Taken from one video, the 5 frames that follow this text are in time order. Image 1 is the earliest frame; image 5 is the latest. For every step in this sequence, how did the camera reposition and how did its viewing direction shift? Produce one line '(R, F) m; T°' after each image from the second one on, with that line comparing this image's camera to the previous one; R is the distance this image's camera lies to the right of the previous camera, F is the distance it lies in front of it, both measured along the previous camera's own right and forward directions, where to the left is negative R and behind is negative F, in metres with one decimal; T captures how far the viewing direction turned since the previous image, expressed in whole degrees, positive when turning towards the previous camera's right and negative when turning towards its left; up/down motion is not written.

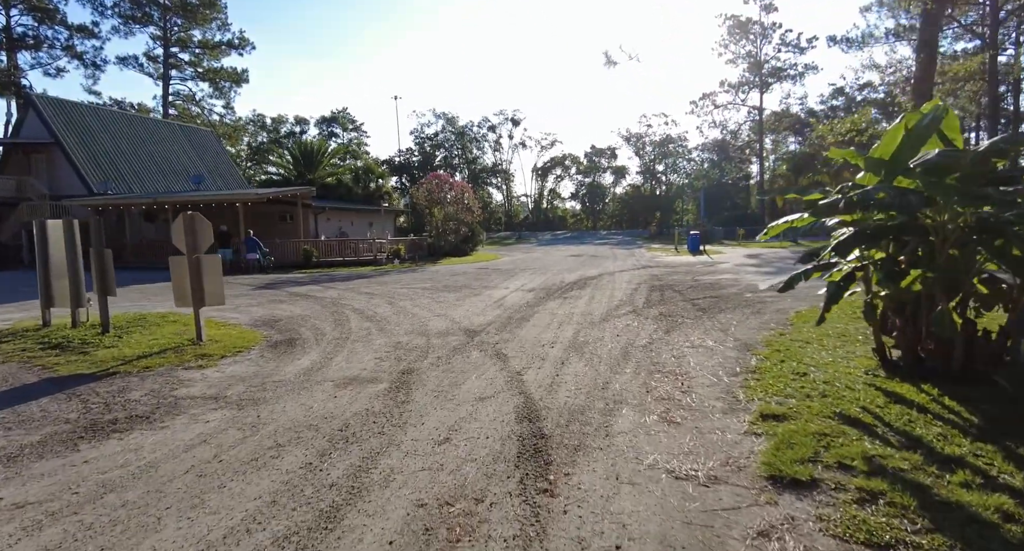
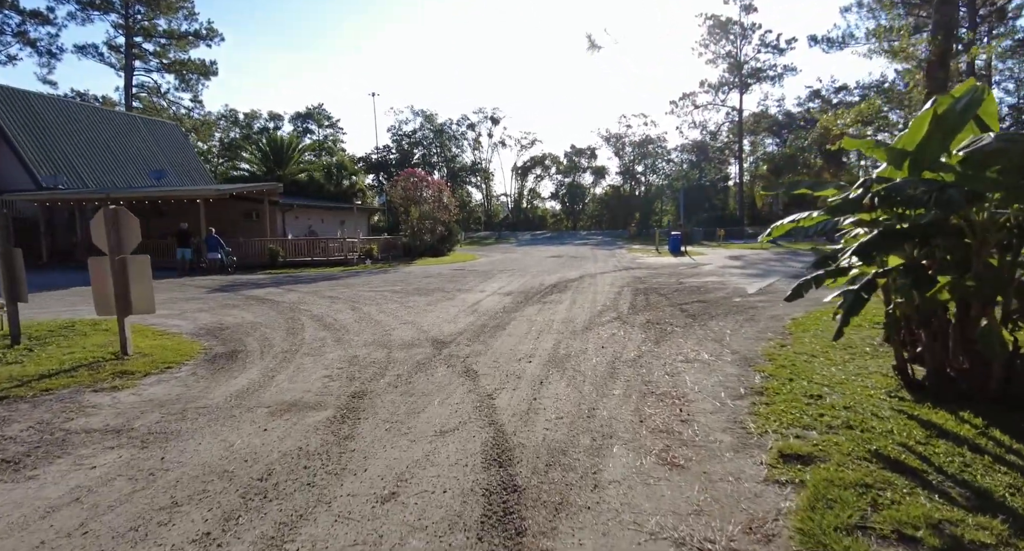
(+0.1, +0.8) m; +2°
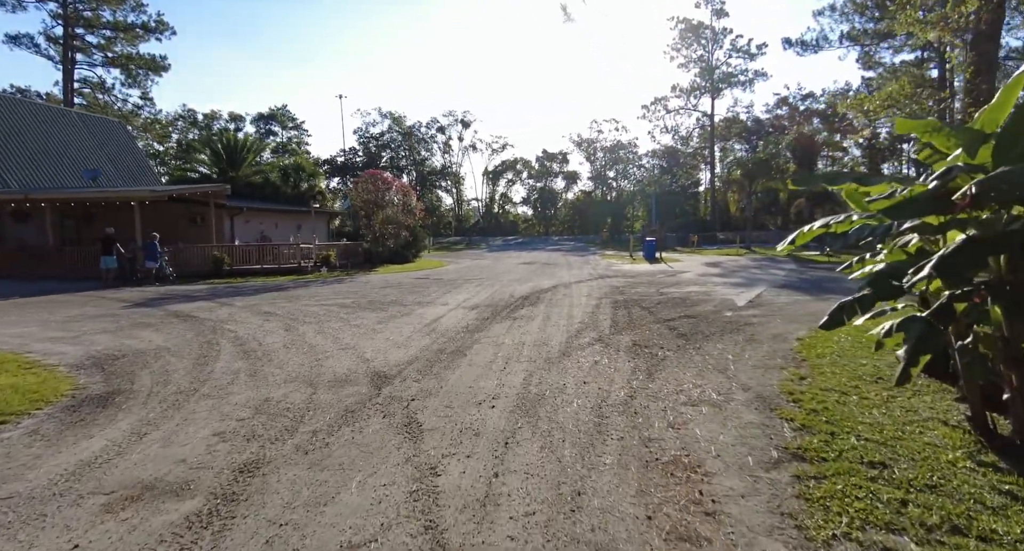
(+0.1, +1.3) m; +3°
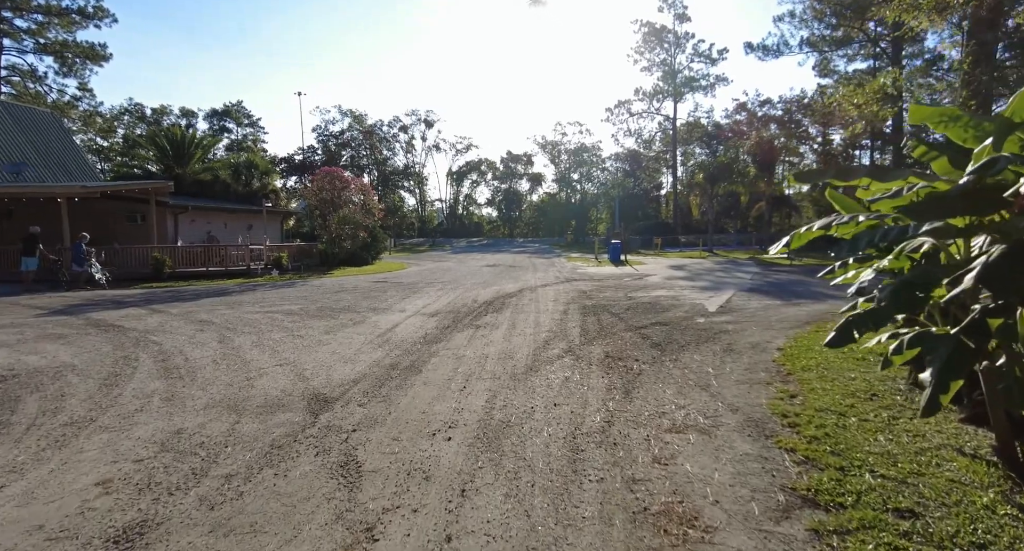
(0.0, +0.7) m; +4°
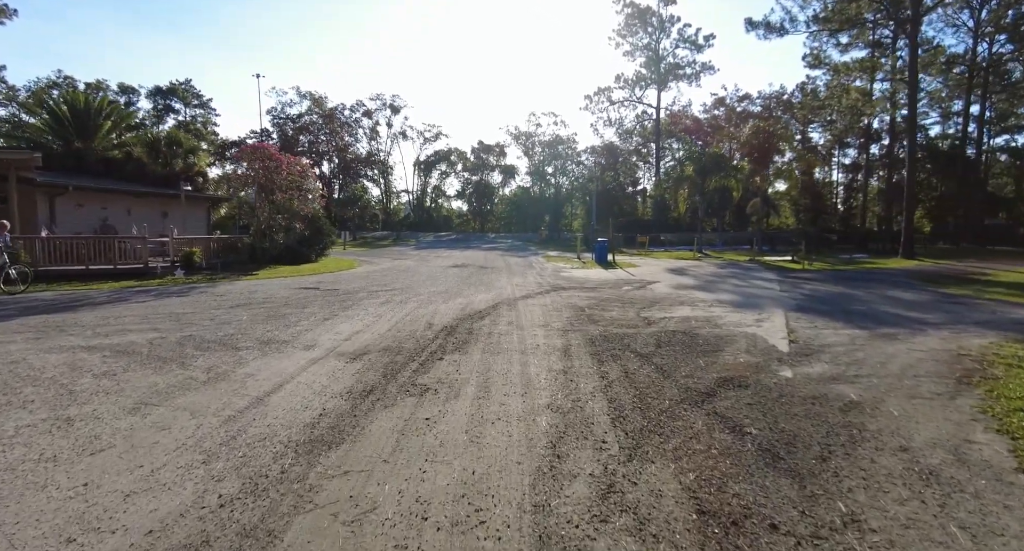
(0.0, +3.7) m; +3°
